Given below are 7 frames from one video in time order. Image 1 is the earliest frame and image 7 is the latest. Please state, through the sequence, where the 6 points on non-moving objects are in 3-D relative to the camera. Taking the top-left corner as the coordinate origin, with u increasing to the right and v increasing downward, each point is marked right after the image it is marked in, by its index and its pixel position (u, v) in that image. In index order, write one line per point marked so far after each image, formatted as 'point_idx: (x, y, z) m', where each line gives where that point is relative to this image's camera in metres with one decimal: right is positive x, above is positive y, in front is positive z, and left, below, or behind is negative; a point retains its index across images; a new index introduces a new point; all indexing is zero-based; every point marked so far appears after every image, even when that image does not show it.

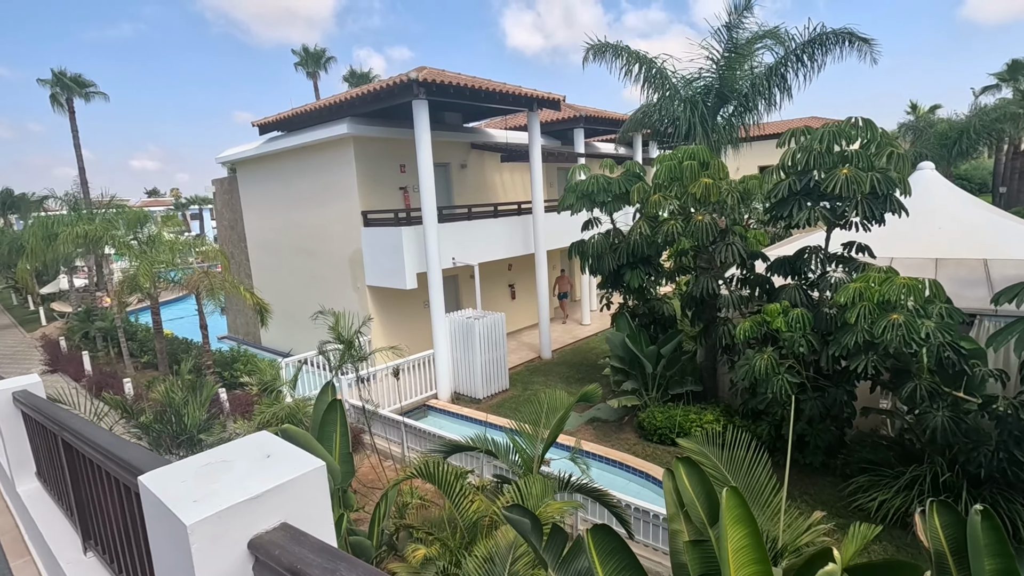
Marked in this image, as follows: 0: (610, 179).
0: (+2.0, +2.1, +10.4) m
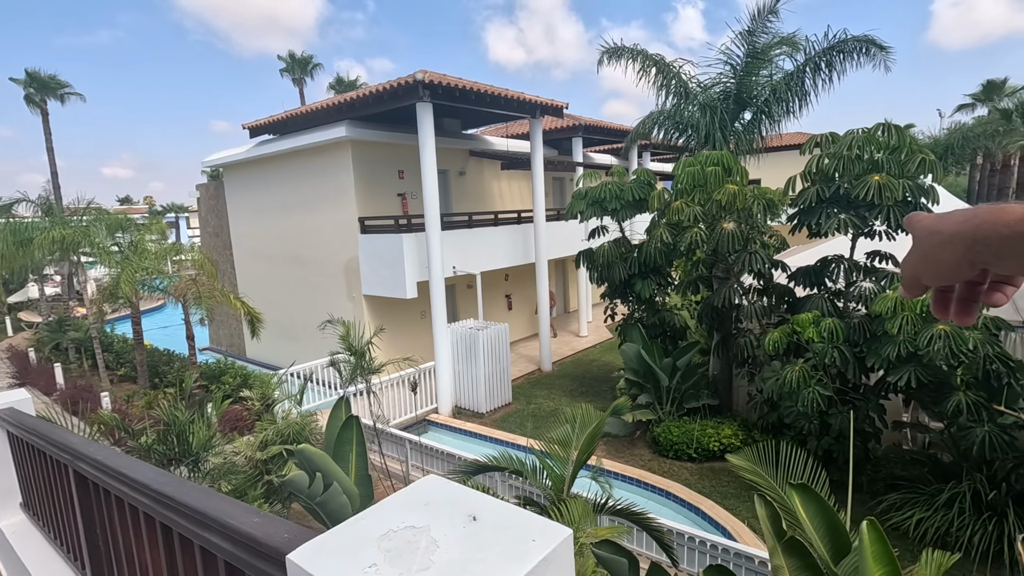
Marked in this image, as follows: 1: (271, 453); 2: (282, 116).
0: (+2.1, +1.9, +10.1) m
1: (-2.7, -1.8, +5.9) m
2: (-5.7, +4.1, +13.0) m
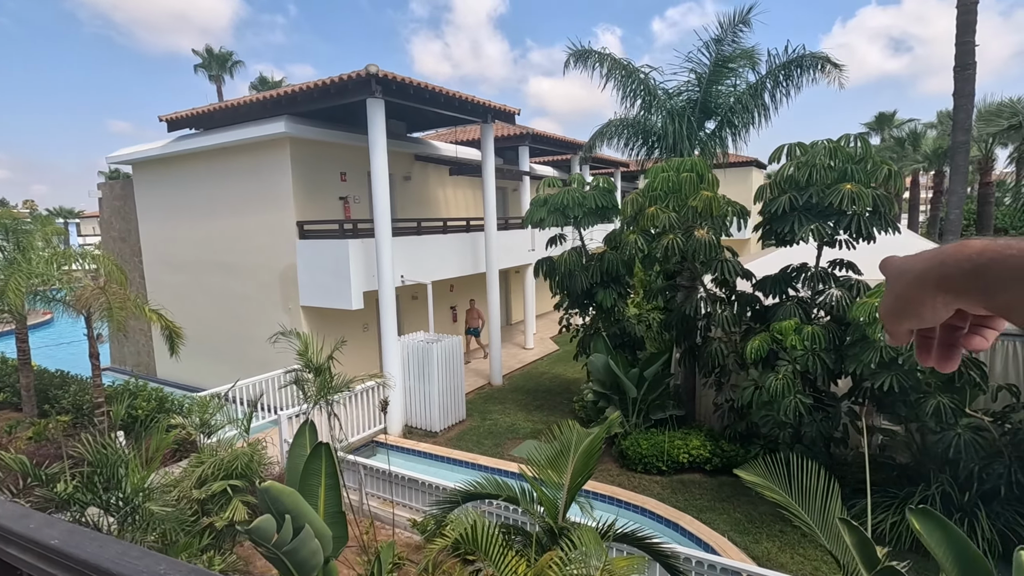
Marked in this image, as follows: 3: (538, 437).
0: (+1.4, +1.7, +9.9) m
1: (-2.8, -1.9, +4.9) m
2: (-6.8, +3.9, +11.8) m
3: (+0.5, -2.9, +10.4) m
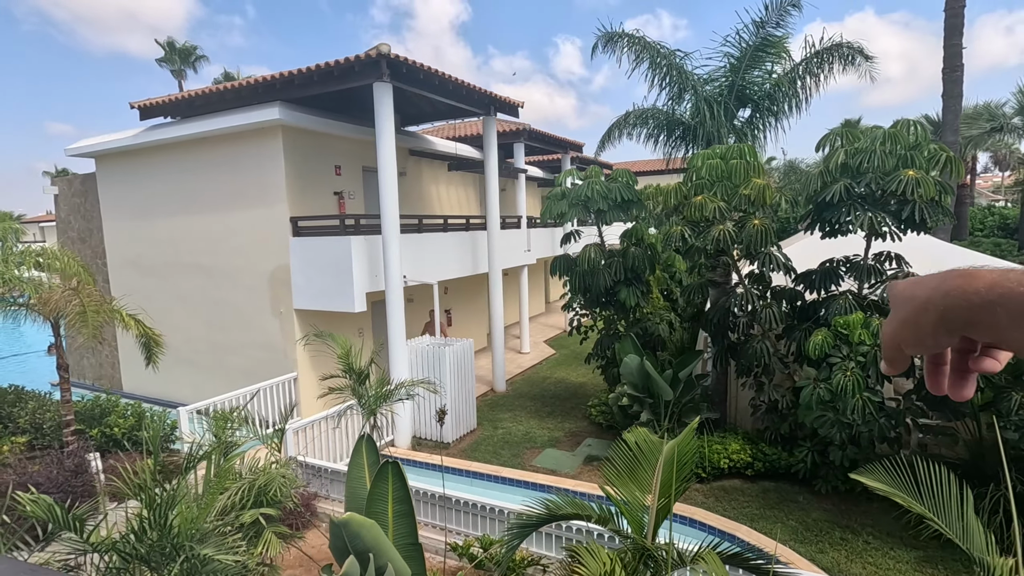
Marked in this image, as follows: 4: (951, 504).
0: (+1.7, +1.8, +9.4) m
1: (-2.1, -1.8, +4.1) m
2: (-6.6, +3.9, +10.7) m
3: (+0.8, -2.9, +9.8) m
4: (+3.2, -1.6, +3.9) m
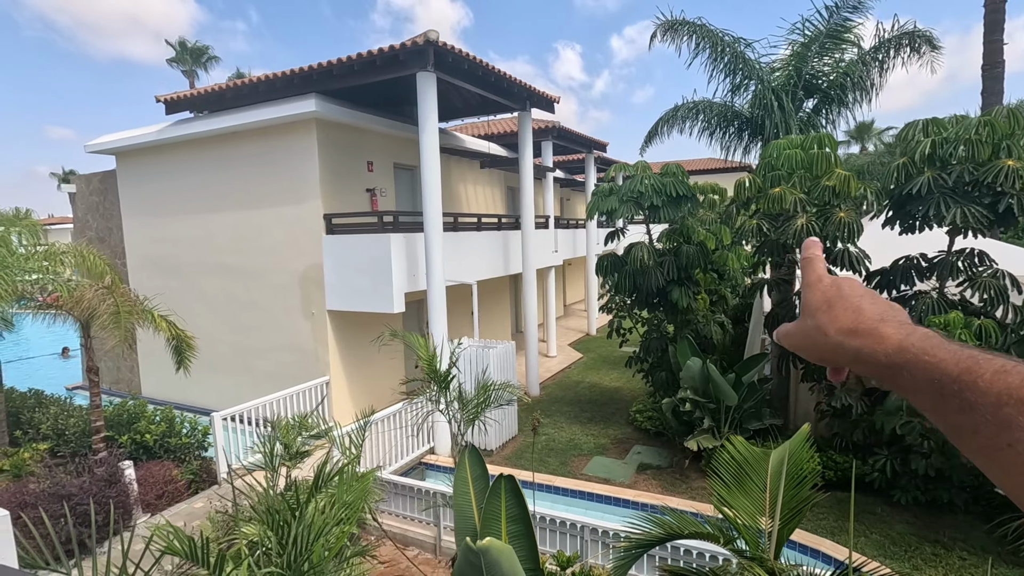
0: (+2.5, +1.8, +9.0) m
1: (-1.3, -1.8, +3.7) m
2: (-5.8, +3.8, +10.3) m
3: (+1.6, -2.9, +9.3) m
4: (+4.0, -1.5, +3.5) m
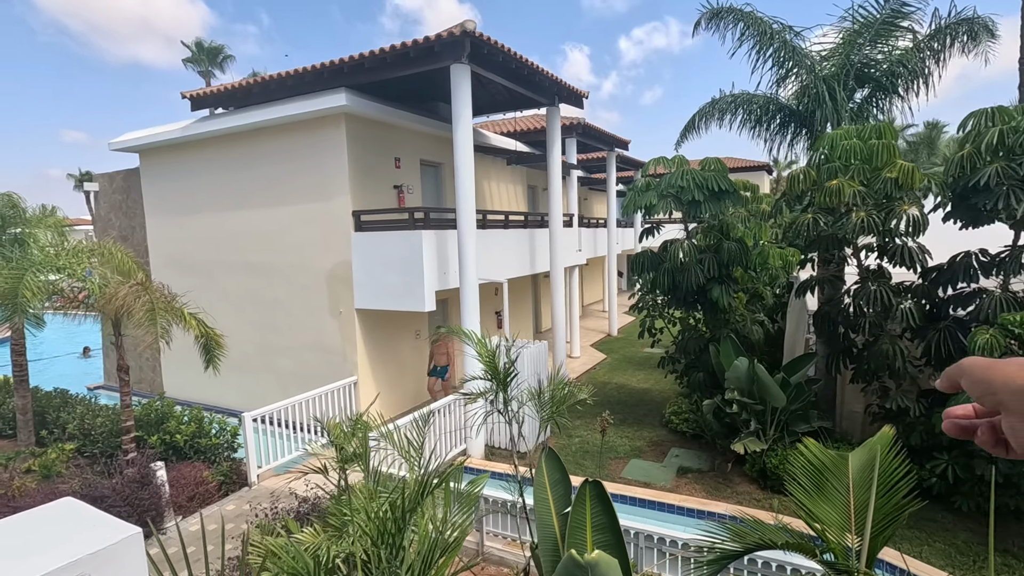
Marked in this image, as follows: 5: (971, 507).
0: (+3.1, +1.8, +8.7) m
1: (-0.8, -1.7, +3.4) m
2: (-5.2, +3.9, +10.2) m
3: (+2.2, -2.8, +9.1) m
4: (+4.5, -1.5, +3.2) m
5: (+5.8, -2.7, +6.7) m
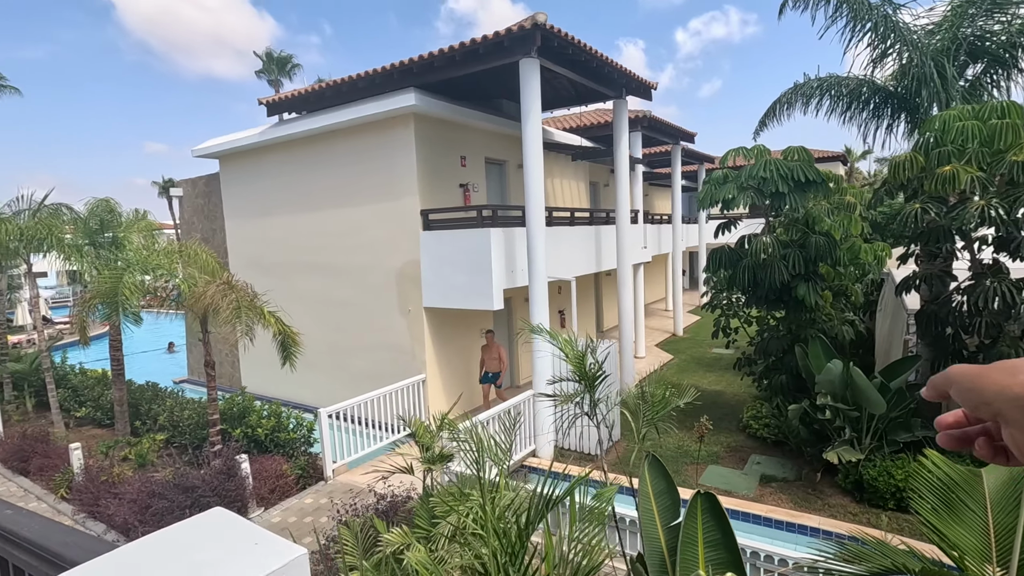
0: (+4.2, +1.9, +8.2) m
1: (-0.1, -1.7, +3.3) m
2: (-3.9, +3.9, +10.5) m
3: (+3.4, -2.8, +8.6) m
4: (+5.1, -1.5, +2.6) m
5: (+6.7, -2.7, +5.9) m
